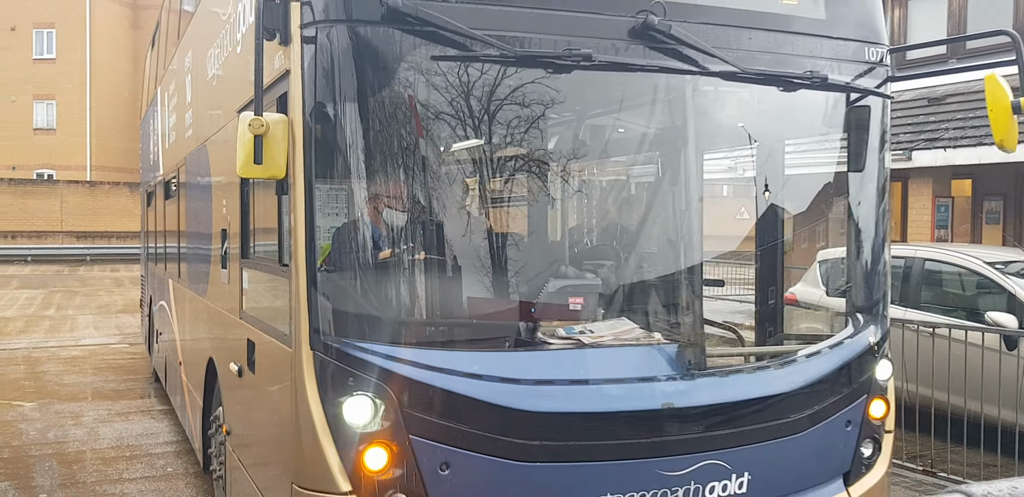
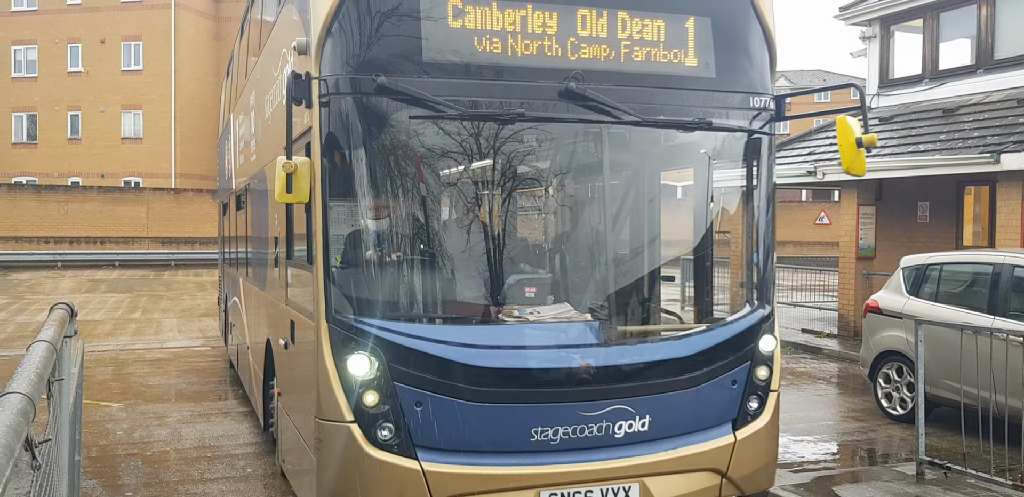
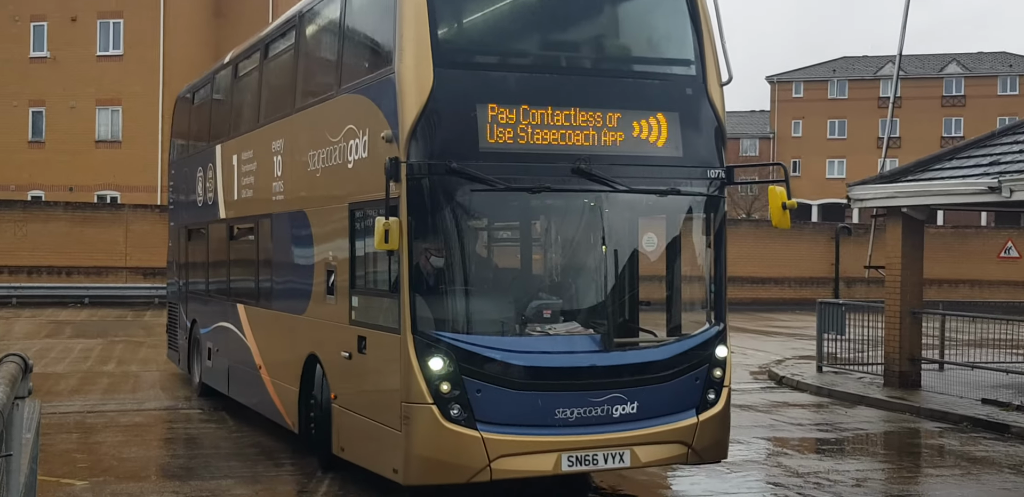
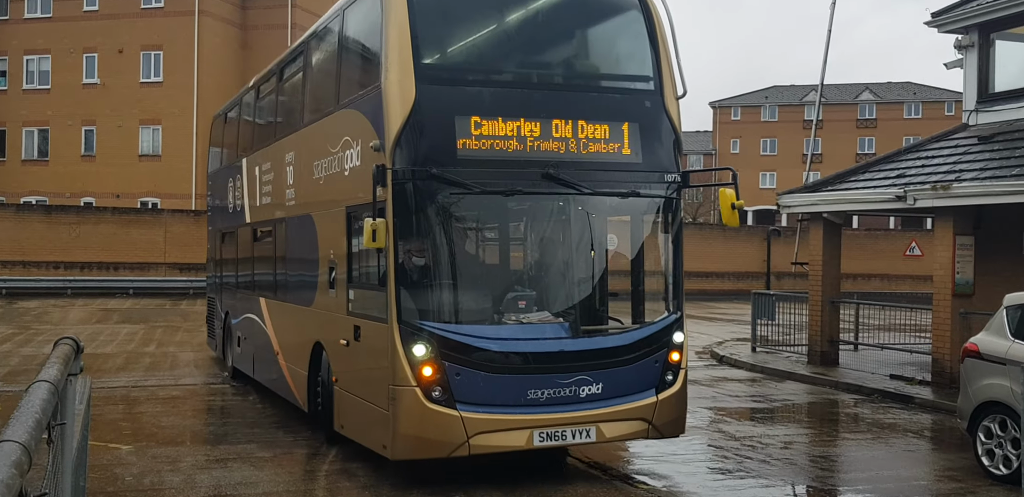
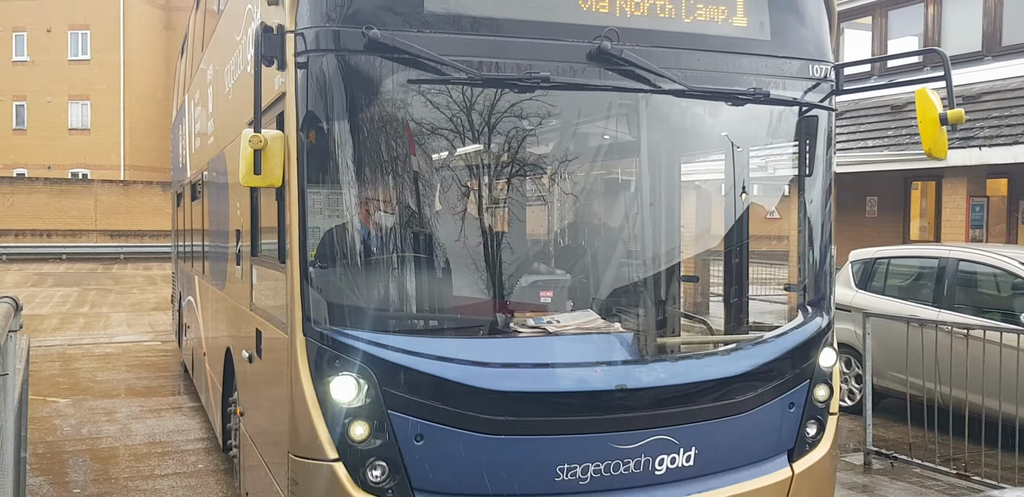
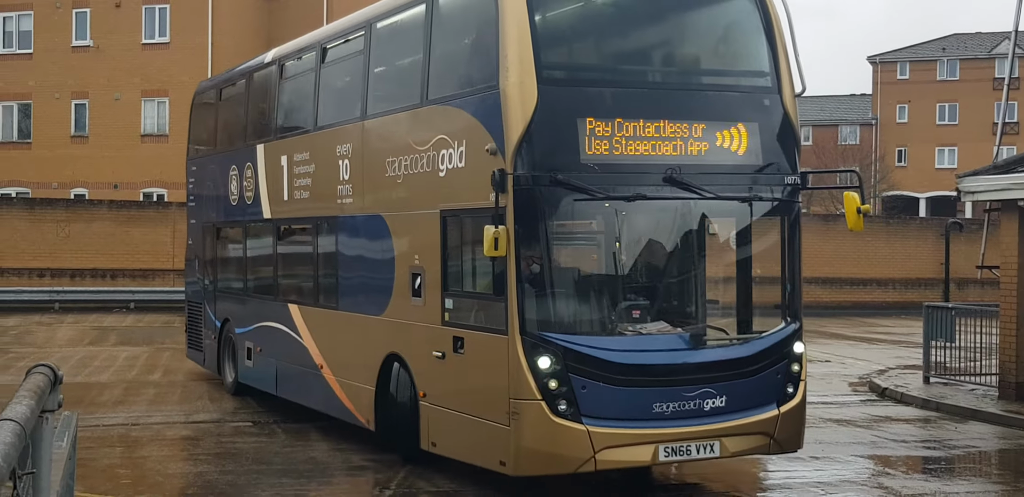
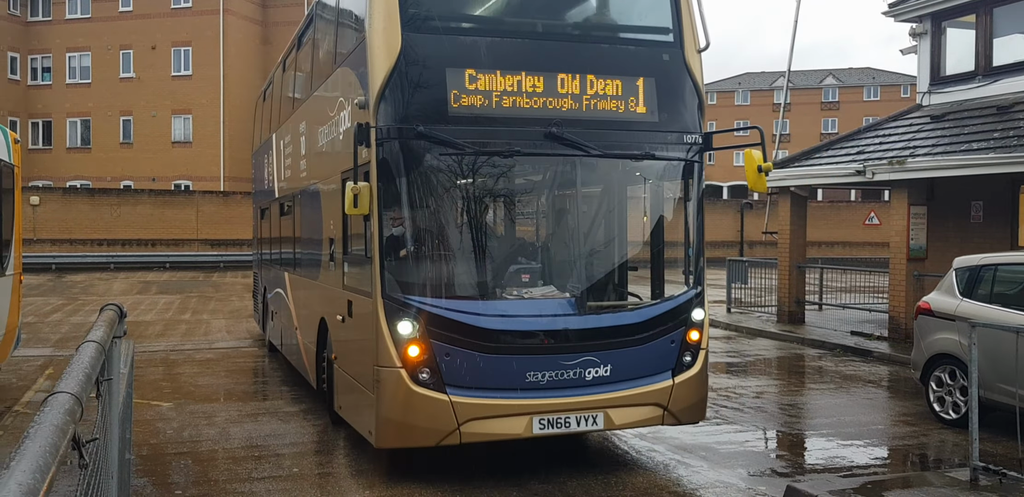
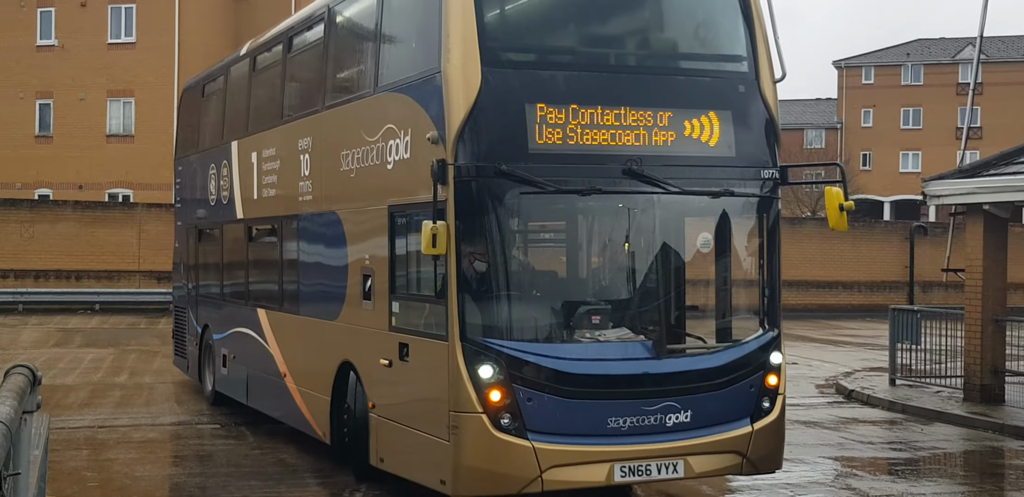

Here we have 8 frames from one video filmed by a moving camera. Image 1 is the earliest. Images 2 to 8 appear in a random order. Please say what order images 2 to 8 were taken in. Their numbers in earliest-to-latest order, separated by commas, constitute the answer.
5, 2, 7, 4, 3, 8, 6
